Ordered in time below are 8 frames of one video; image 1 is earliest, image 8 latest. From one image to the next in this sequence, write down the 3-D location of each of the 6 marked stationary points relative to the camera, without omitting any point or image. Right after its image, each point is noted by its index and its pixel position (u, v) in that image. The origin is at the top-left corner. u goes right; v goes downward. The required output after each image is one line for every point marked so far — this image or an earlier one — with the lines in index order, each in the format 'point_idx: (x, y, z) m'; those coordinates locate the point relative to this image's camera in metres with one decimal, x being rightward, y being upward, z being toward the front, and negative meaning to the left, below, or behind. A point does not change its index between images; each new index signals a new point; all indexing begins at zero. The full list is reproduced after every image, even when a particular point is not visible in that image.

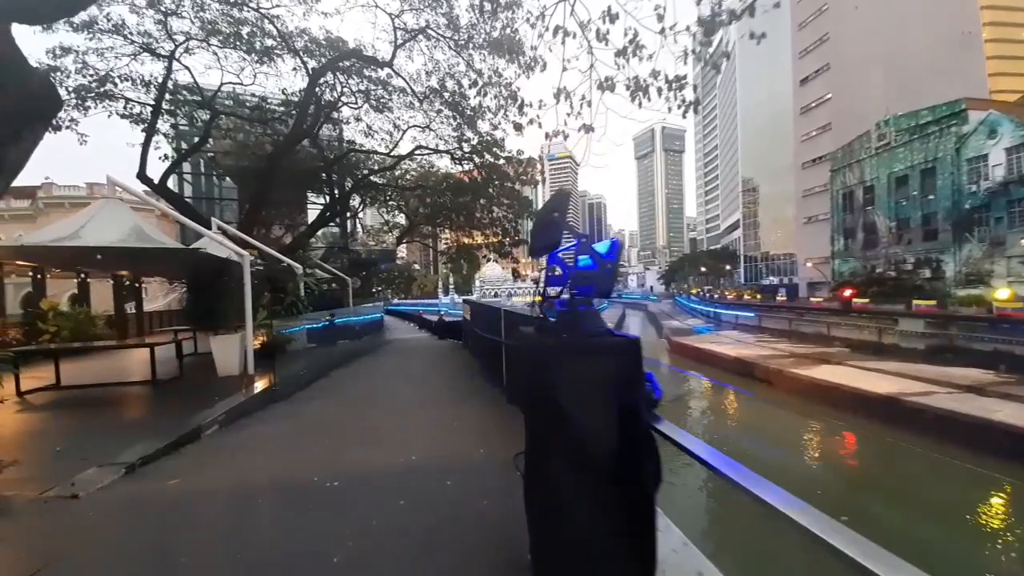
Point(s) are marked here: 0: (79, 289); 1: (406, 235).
0: (-7.6, -0.1, +9.8) m
1: (-3.7, +1.9, +19.0) m
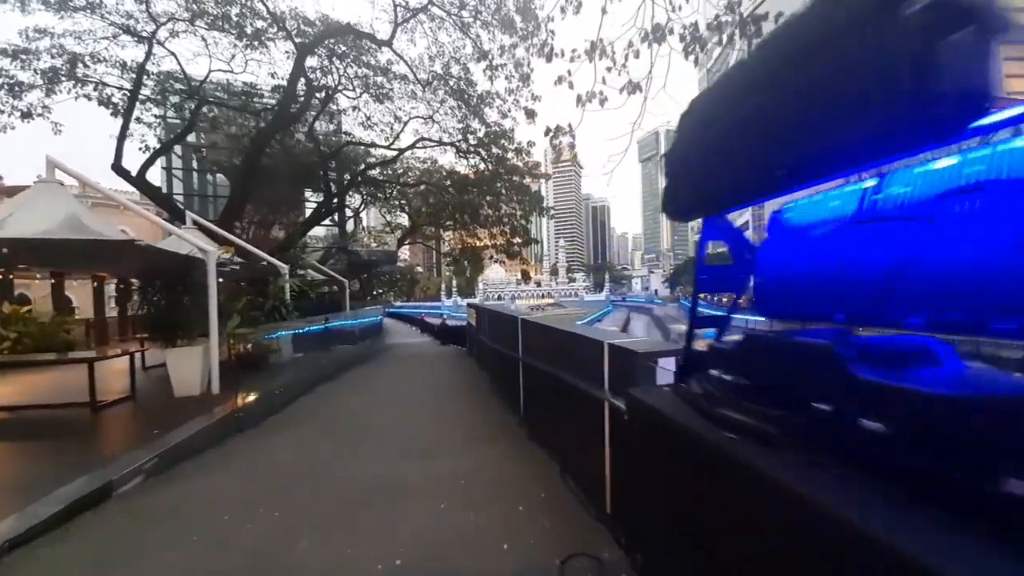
0: (-7.5, -0.1, +9.6) m
1: (-3.5, +1.8, +18.8) m
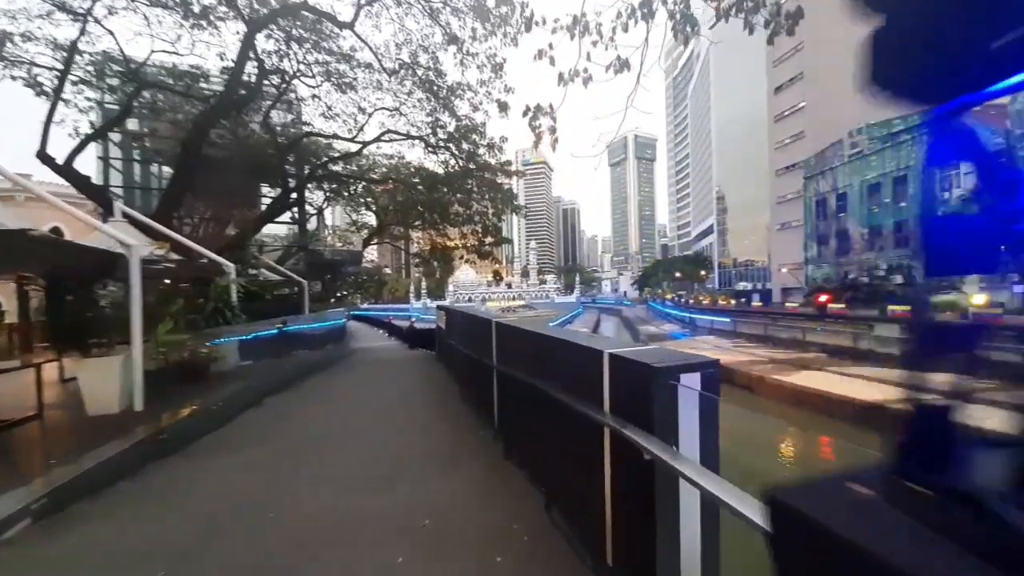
0: (-7.9, -0.1, +9.0) m
1: (-4.5, +1.8, +18.4) m
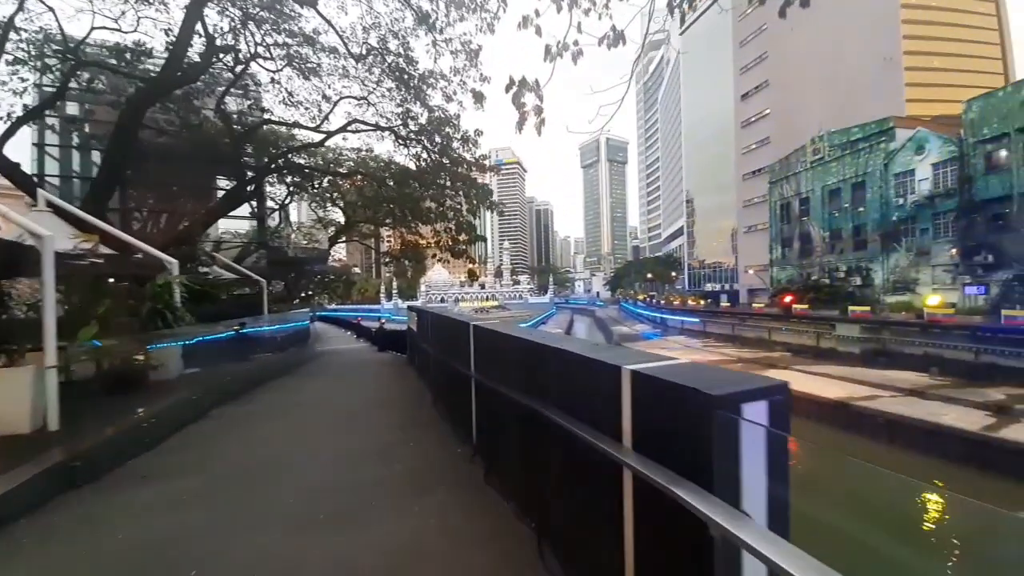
0: (-8.3, -0.1, +8.5) m
1: (-5.3, +1.8, +18.0) m
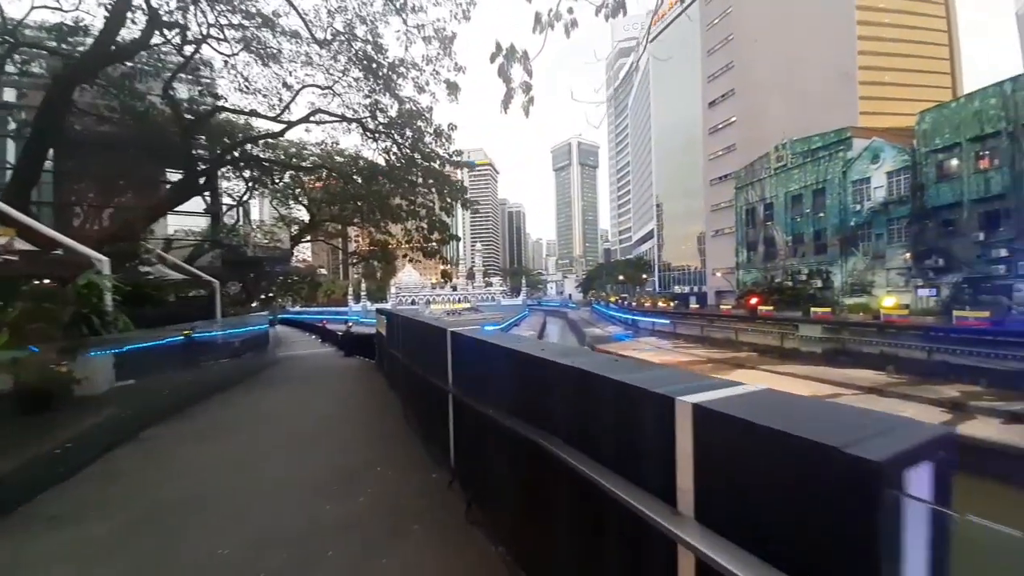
0: (-8.7, -0.2, +7.9) m
1: (-6.2, +1.7, +17.6) m
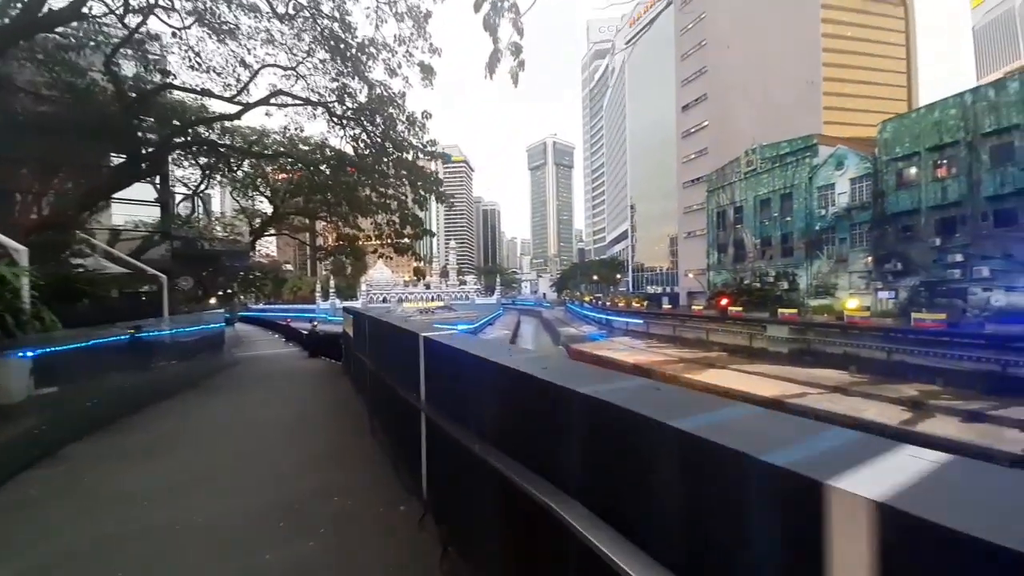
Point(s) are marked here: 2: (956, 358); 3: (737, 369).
0: (-9.1, -0.1, +7.4) m
1: (-6.9, +1.8, +17.2) m
2: (+10.1, -1.6, +13.2) m
3: (+7.2, -2.6, +18.5) m
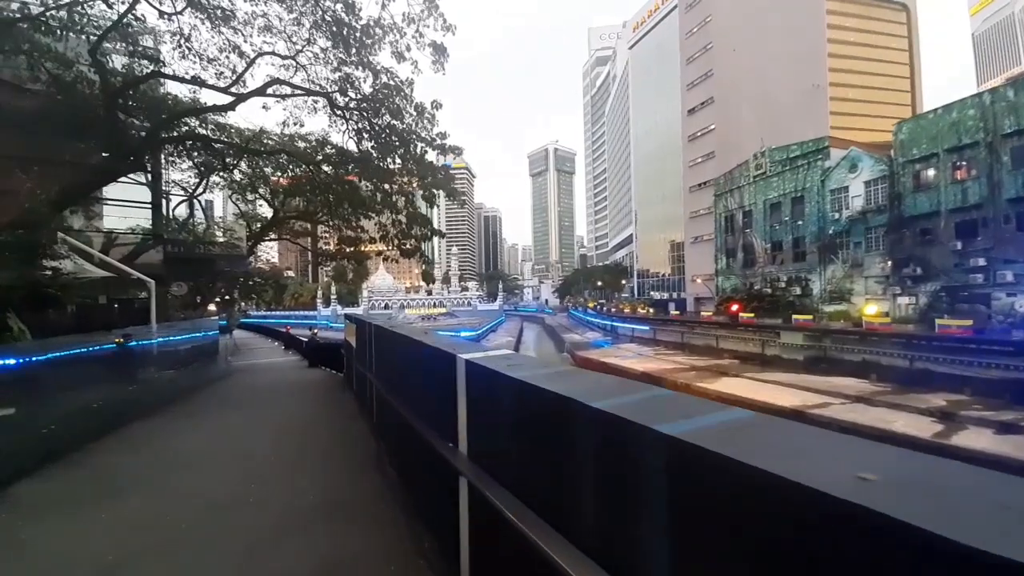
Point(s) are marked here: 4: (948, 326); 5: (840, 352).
0: (-8.8, -0.1, +6.7) m
1: (-6.6, +1.6, +16.5) m
2: (+10.4, -1.7, +12.4) m
3: (+7.5, -2.8, +17.7) m
4: (+11.8, -1.0, +15.3) m
5: (+10.4, -2.0, +18.0) m
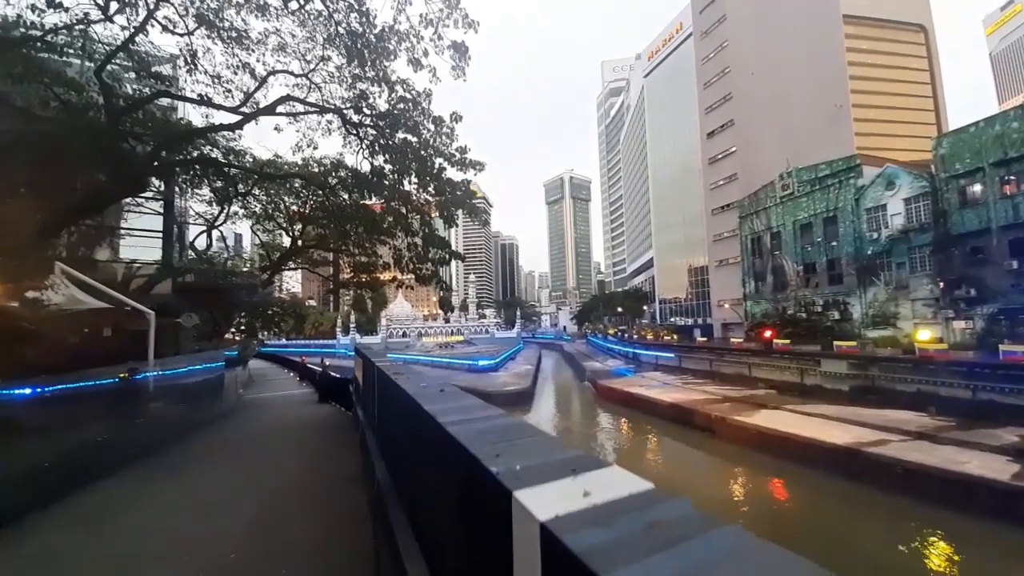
0: (-8.4, -0.5, +5.5) m
1: (-6.0, +0.8, +15.3) m
2: (+10.9, -2.1, +10.6) m
3: (+8.2, -3.4, +15.9) m
4: (+12.4, -1.6, +13.4) m
5: (+11.1, -2.7, +16.2) m
